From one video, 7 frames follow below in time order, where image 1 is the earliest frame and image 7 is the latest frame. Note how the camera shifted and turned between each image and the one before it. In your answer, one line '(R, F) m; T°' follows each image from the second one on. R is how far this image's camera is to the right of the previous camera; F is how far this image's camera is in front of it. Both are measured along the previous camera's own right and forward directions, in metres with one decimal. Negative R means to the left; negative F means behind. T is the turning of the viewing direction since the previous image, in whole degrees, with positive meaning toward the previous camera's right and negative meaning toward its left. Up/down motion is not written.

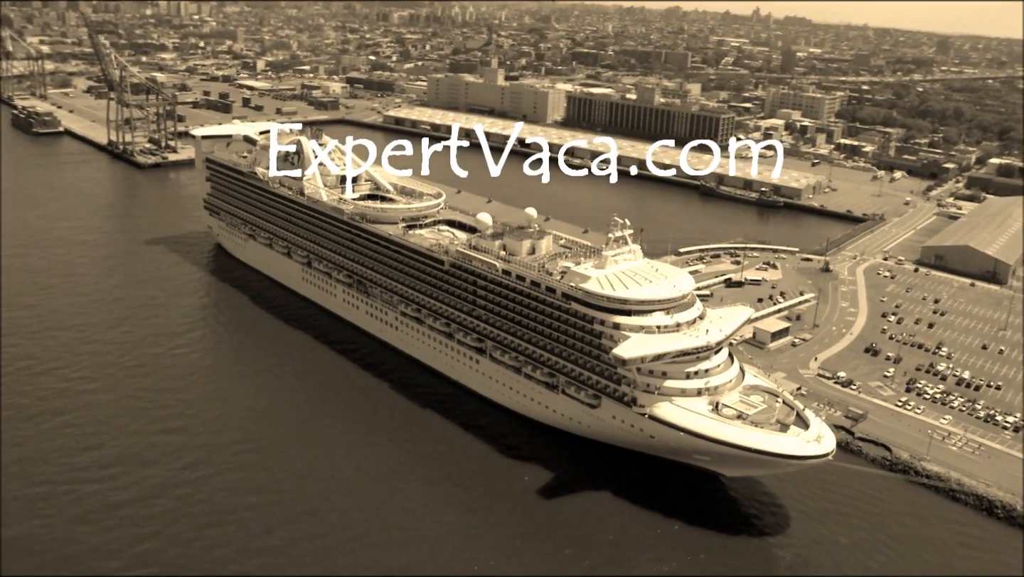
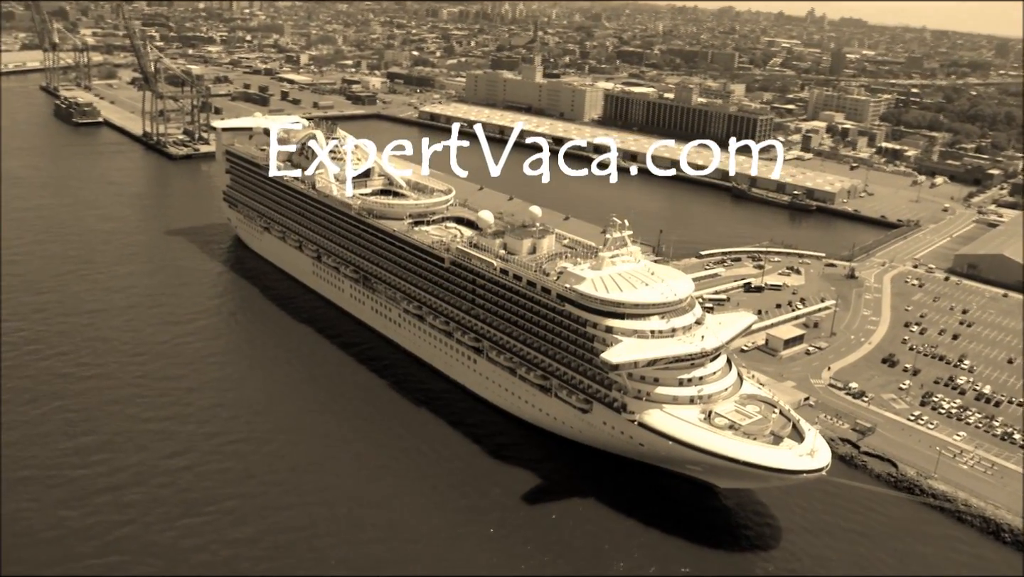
(+1.4, +0.6) m; -3°
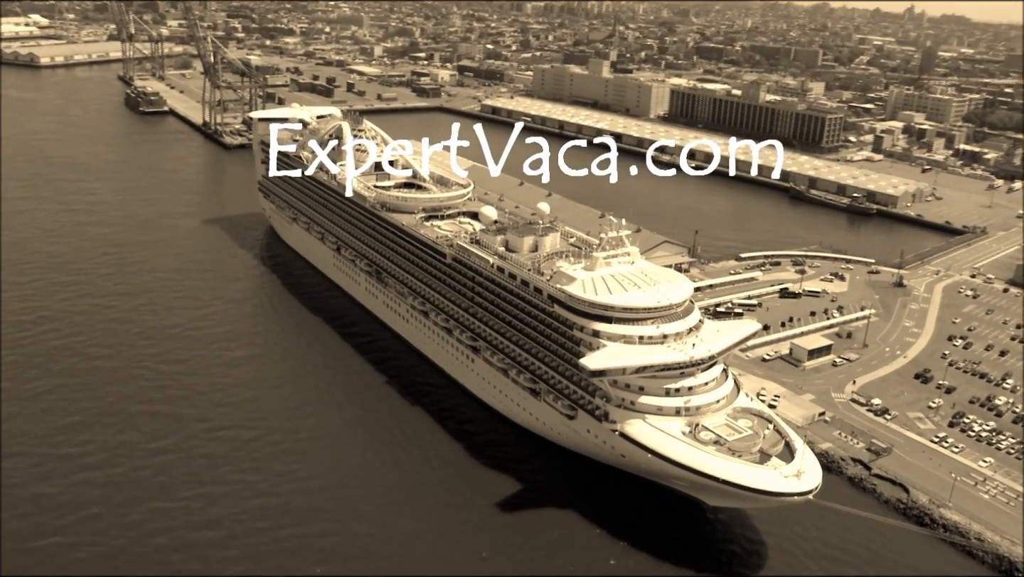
(+2.4, +1.1) m; -5°
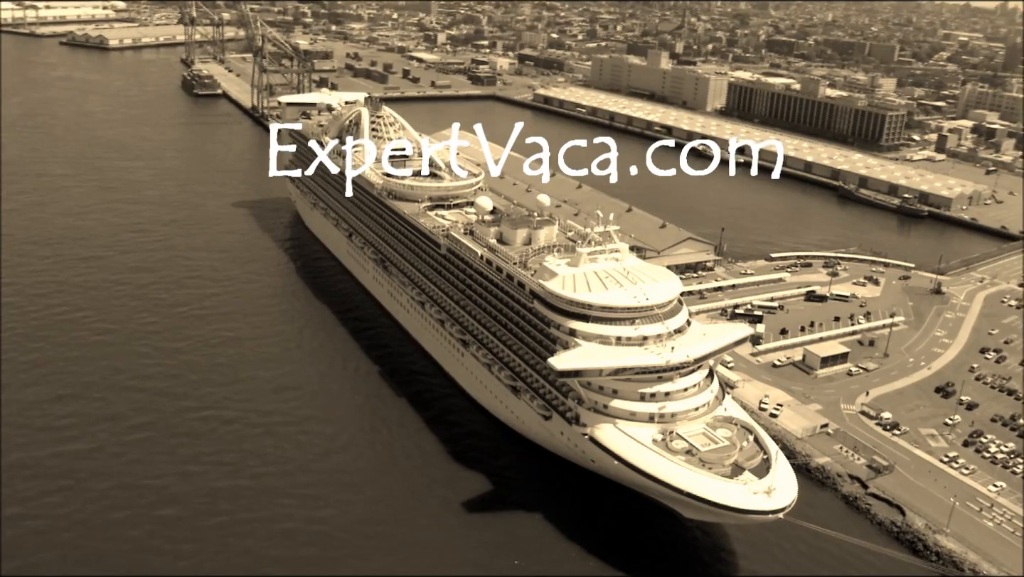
(+2.1, +1.0) m; -4°
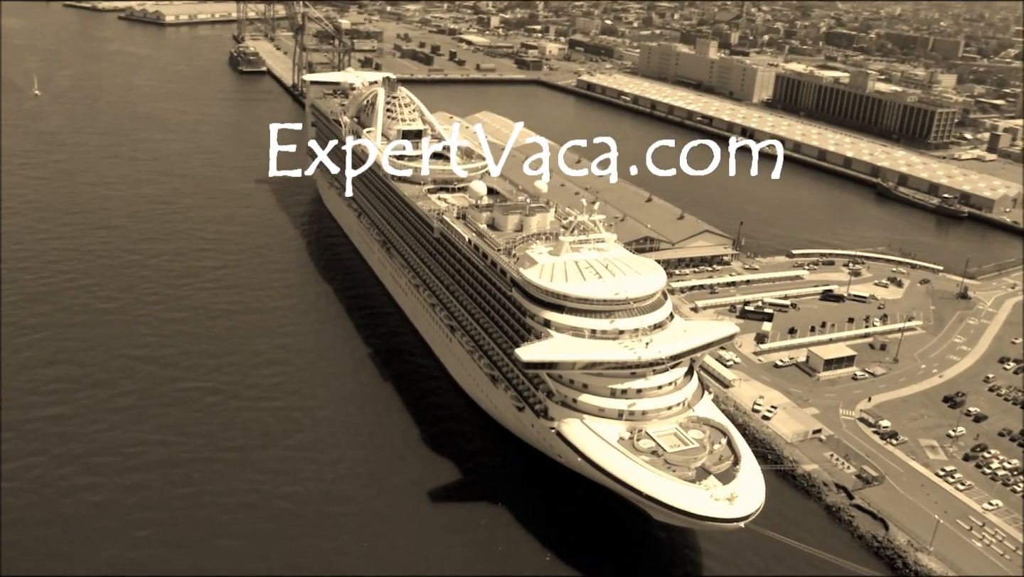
(+1.7, +0.6) m; -3°
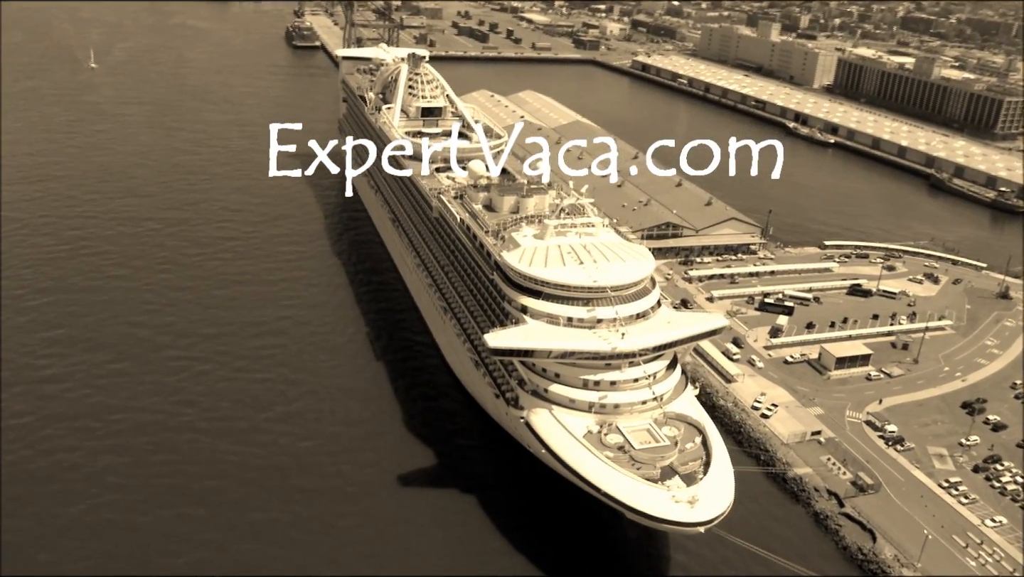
(+1.9, +0.8) m; -4°
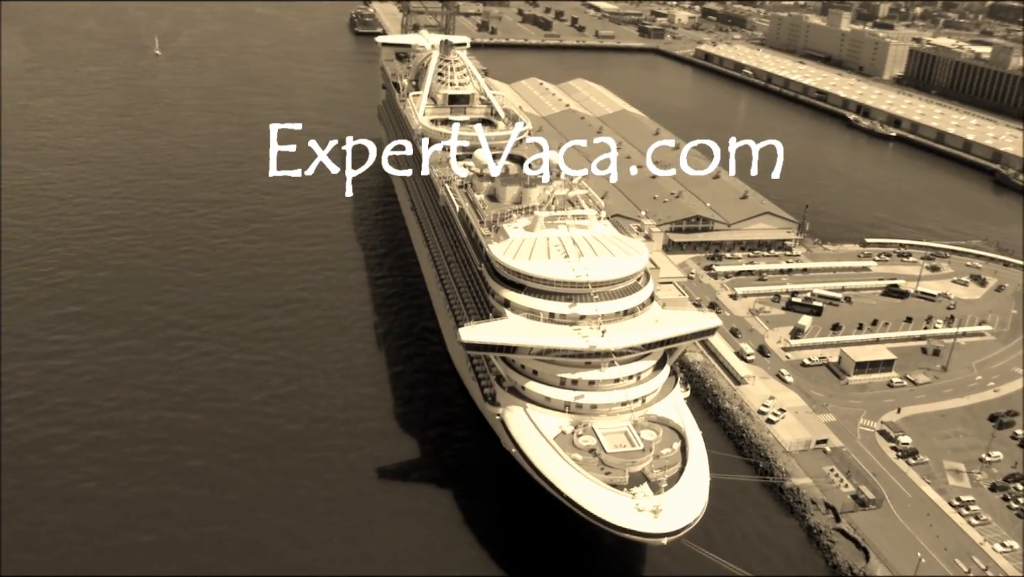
(+1.9, +0.7) m; -5°
